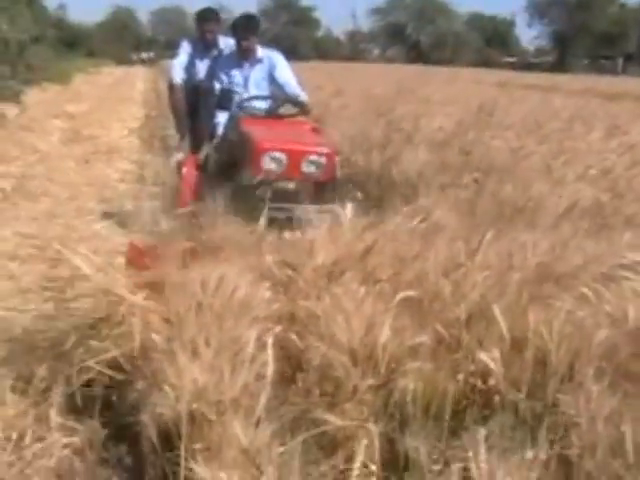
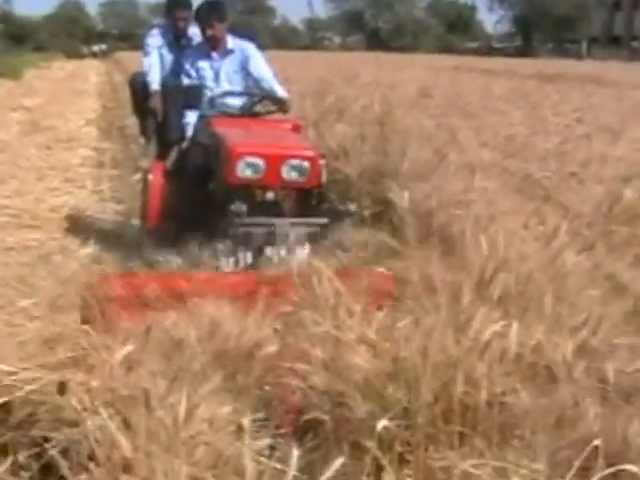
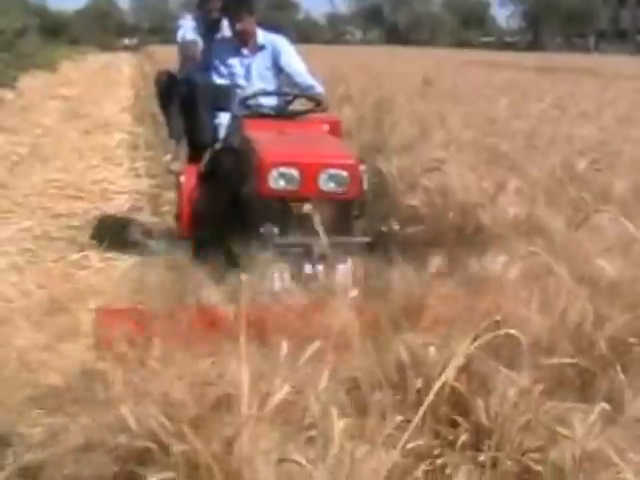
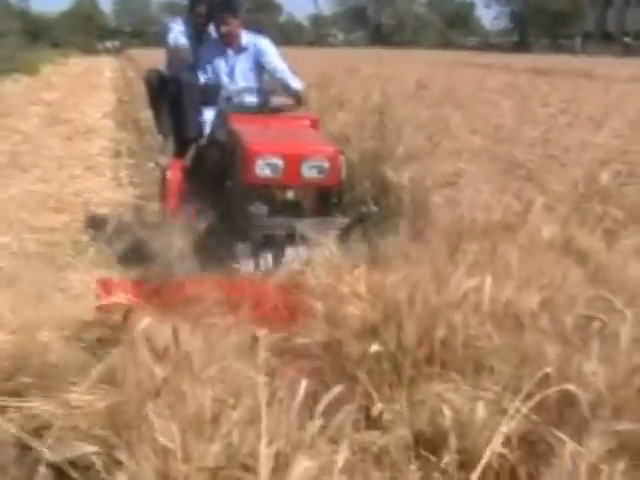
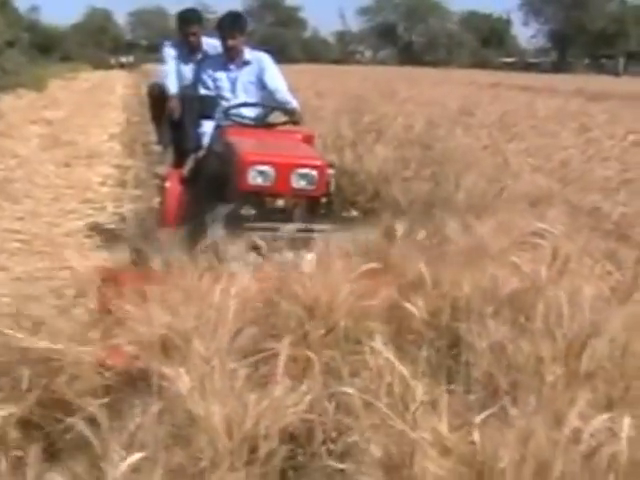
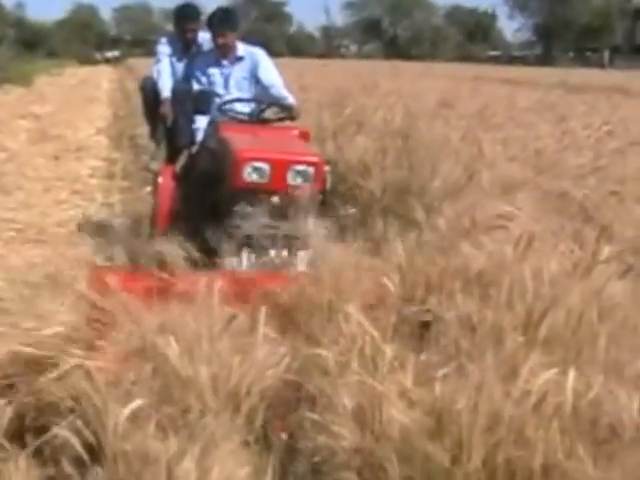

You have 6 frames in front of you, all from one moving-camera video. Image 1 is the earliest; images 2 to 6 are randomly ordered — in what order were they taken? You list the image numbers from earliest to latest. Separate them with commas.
5, 6, 2, 4, 3
